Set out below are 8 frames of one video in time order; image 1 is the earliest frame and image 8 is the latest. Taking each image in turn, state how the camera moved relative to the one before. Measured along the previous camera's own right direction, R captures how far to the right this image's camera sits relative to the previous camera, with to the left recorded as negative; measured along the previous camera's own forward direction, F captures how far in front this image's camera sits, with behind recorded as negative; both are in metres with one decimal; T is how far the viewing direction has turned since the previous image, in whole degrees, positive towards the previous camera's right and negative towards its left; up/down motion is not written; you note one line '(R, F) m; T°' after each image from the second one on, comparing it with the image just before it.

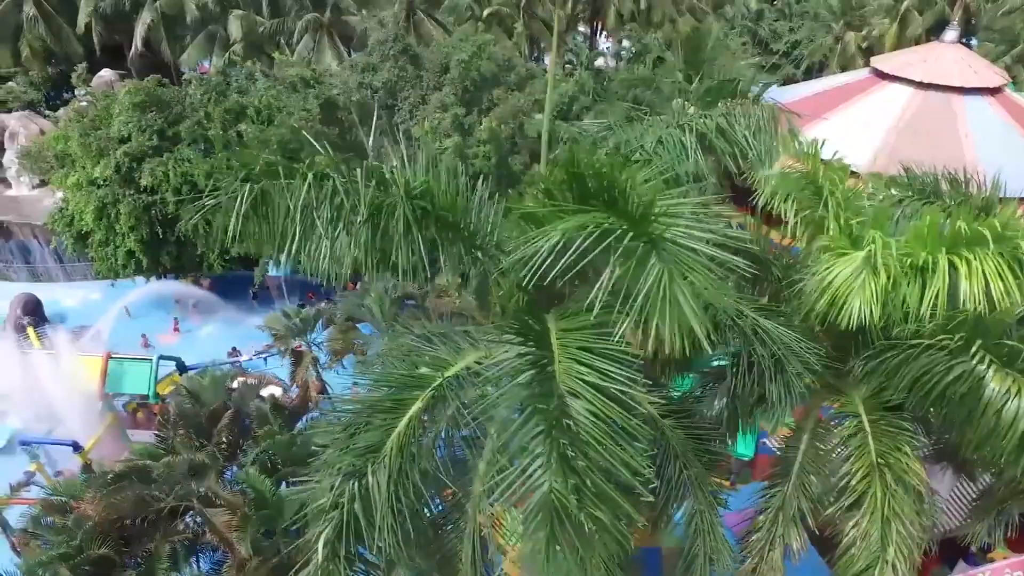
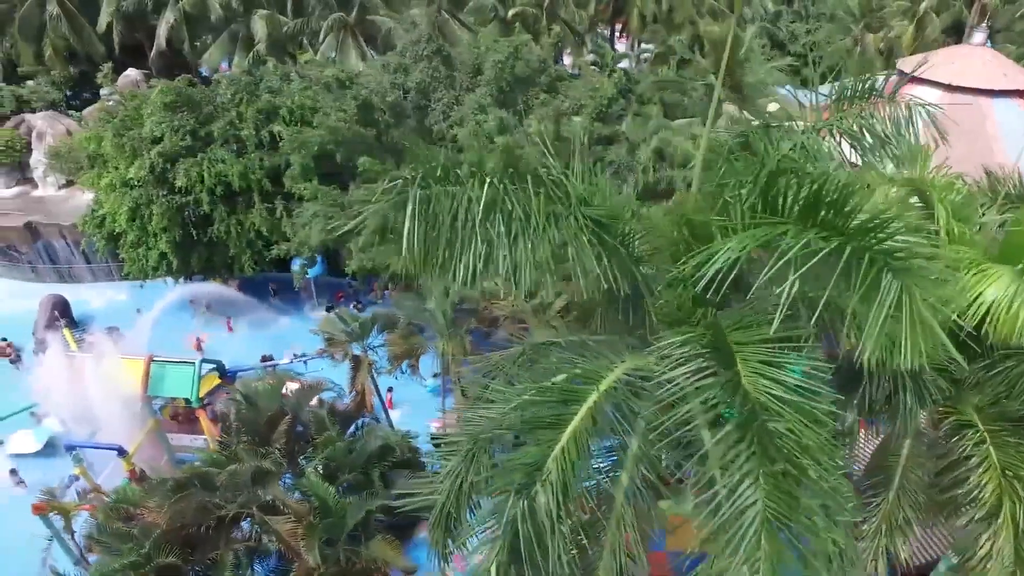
(-1.2, +0.1) m; 0°
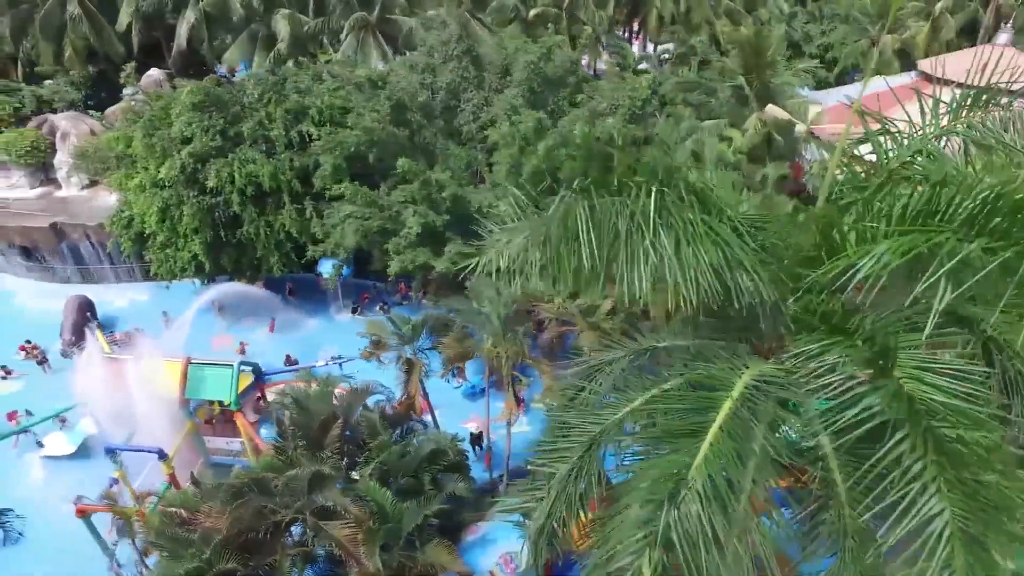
(-1.0, +0.1) m; 0°
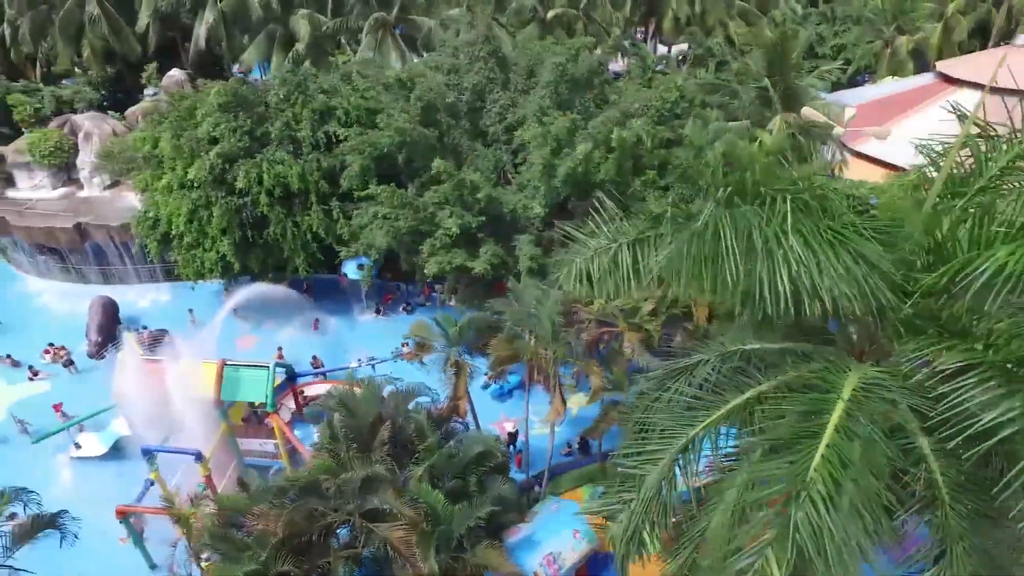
(-0.9, 0.0) m; 0°
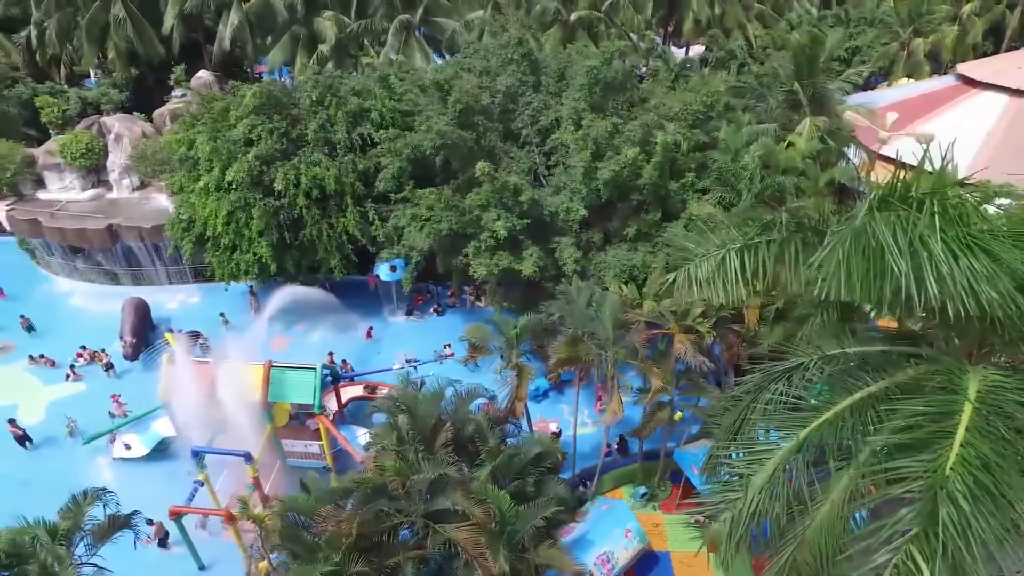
(-1.1, -0.1) m; 0°
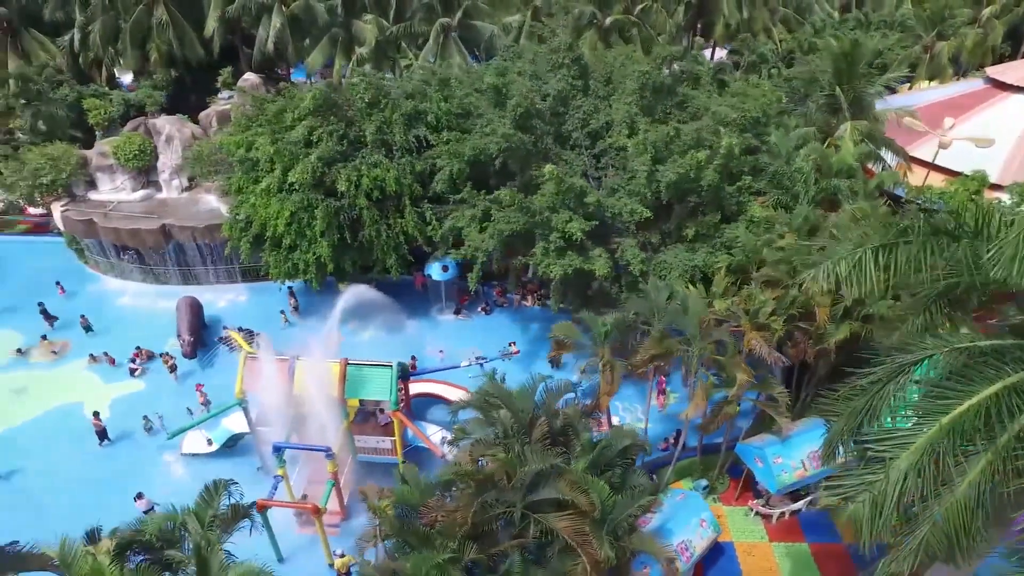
(-1.7, -0.4) m; 0°
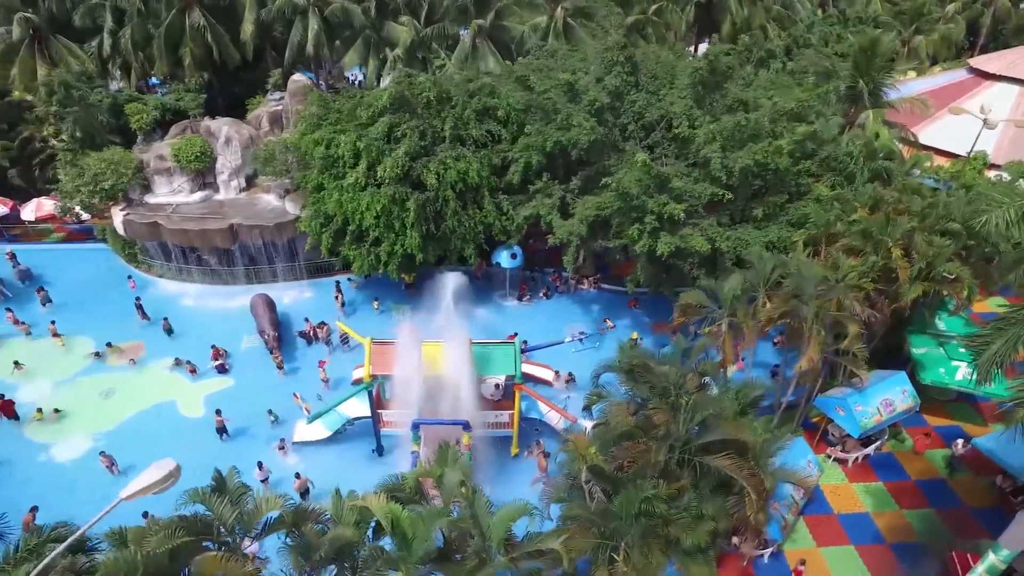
(-4.0, -1.1) m; +4°
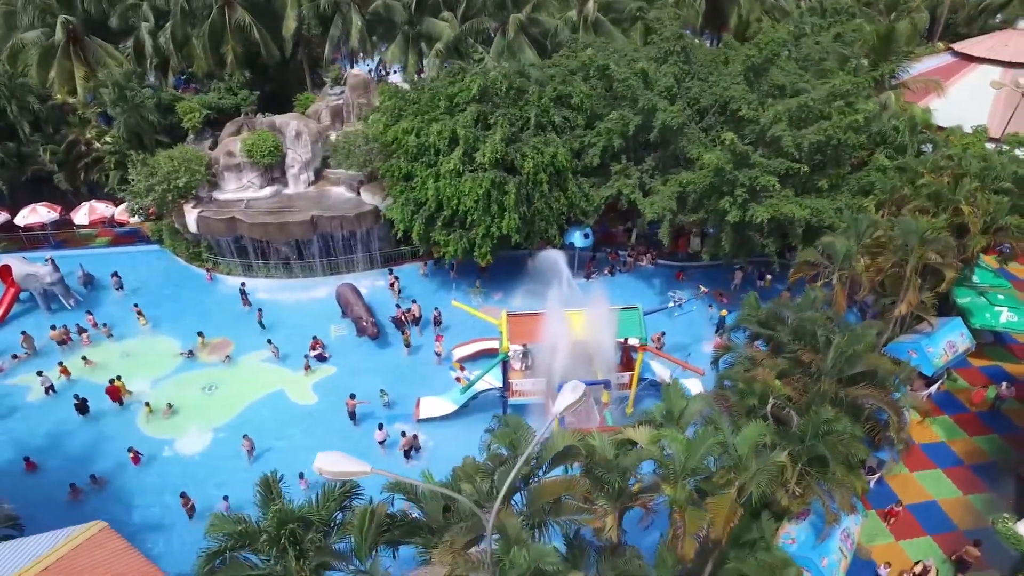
(-4.8, -1.0) m; +5°
